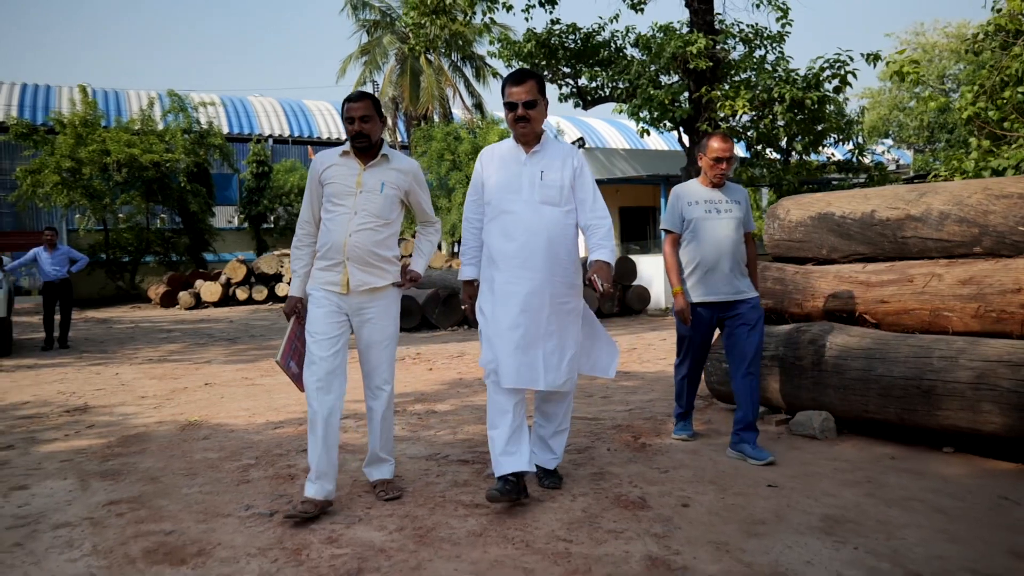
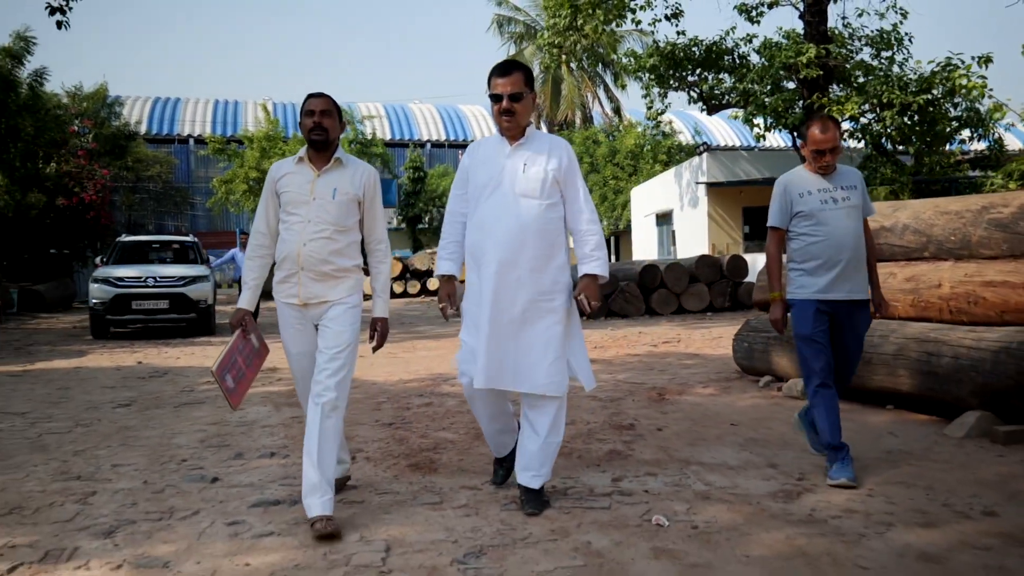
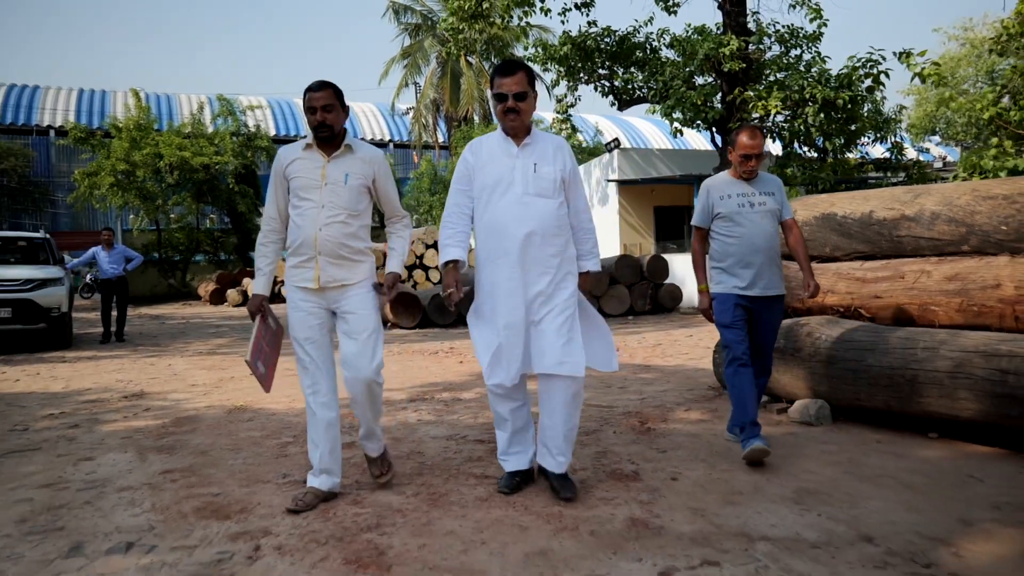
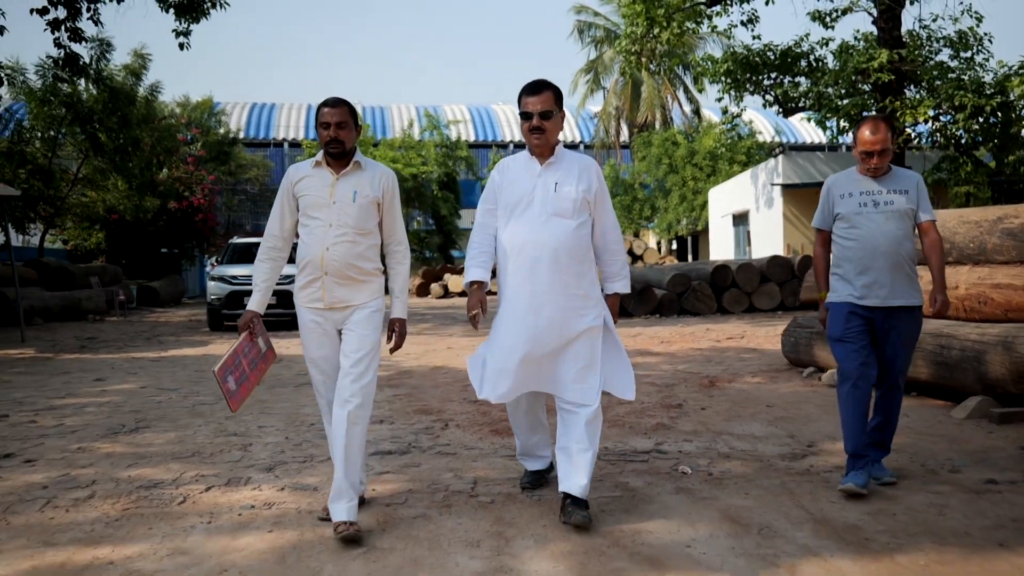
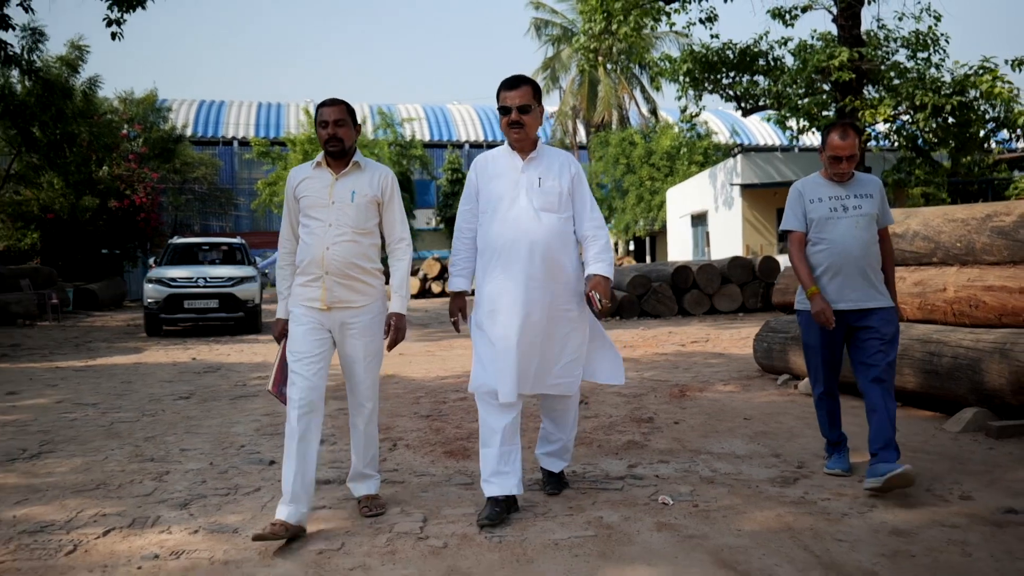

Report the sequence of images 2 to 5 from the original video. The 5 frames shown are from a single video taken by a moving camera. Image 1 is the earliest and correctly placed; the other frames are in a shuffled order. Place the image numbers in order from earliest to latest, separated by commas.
3, 2, 5, 4
